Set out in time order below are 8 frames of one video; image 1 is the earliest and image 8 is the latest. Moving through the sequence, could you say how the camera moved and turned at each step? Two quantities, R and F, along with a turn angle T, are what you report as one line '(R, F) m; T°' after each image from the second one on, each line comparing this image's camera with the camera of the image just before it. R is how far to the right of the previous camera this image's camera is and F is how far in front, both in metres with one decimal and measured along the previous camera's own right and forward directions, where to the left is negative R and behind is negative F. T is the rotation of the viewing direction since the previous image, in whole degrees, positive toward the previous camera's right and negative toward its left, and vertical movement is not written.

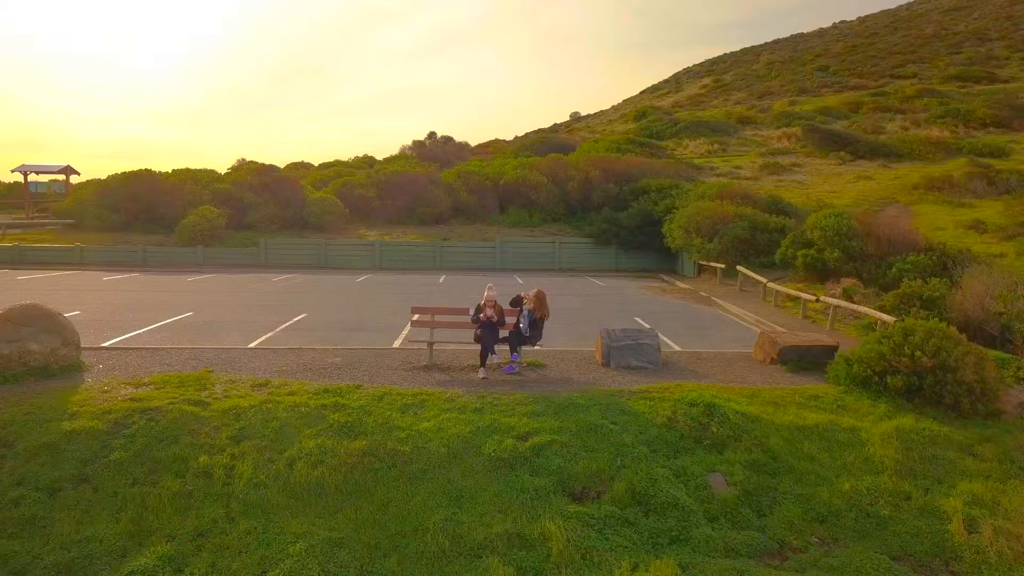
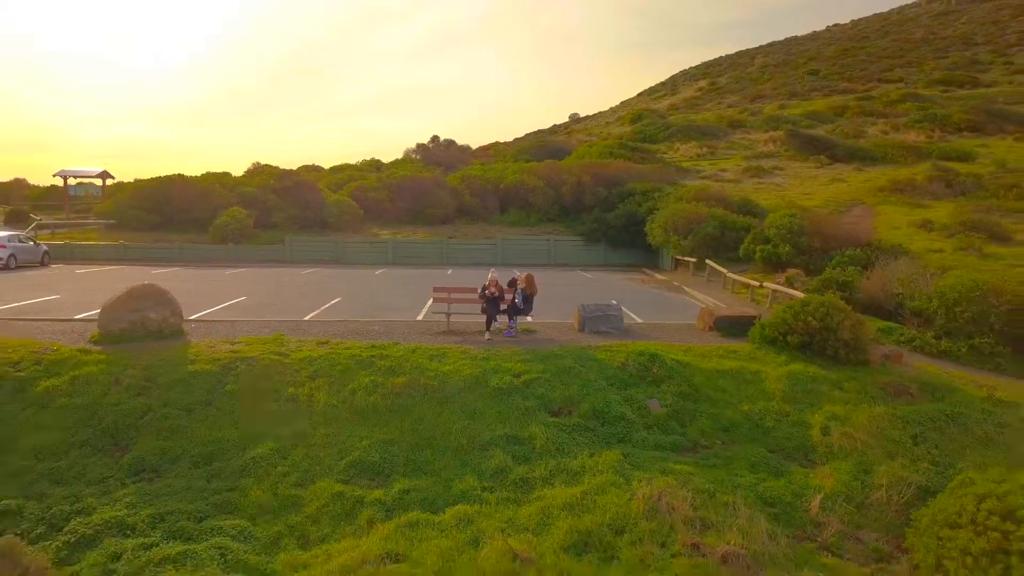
(0.0, -1.7) m; 0°
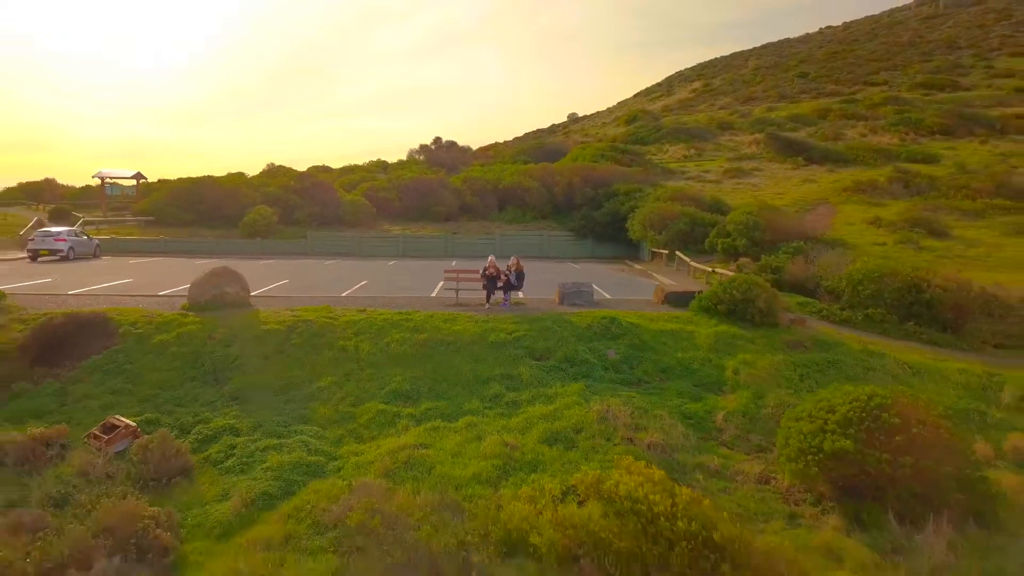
(+0.1, -2.0) m; 0°
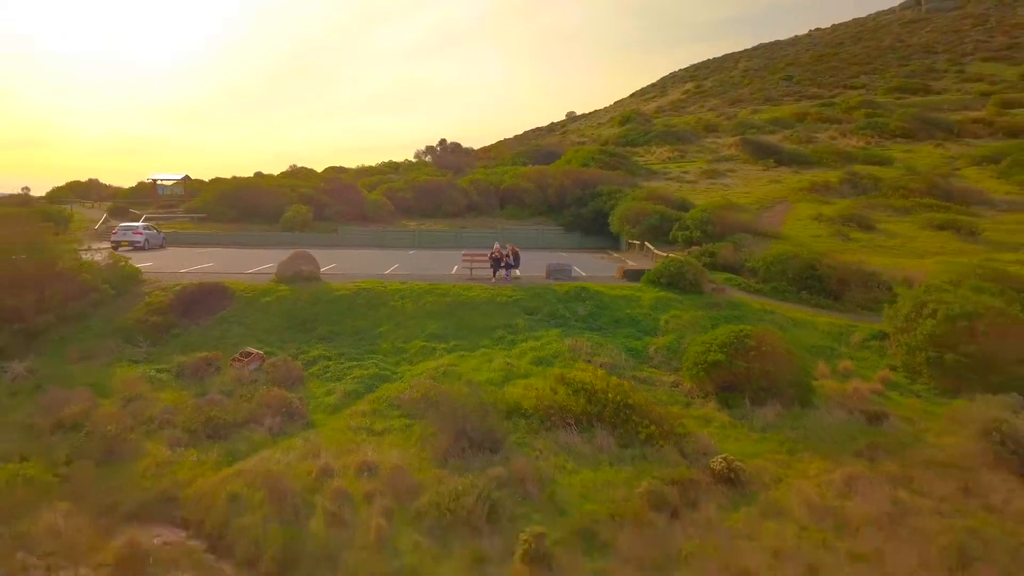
(0.0, -3.3) m; 0°
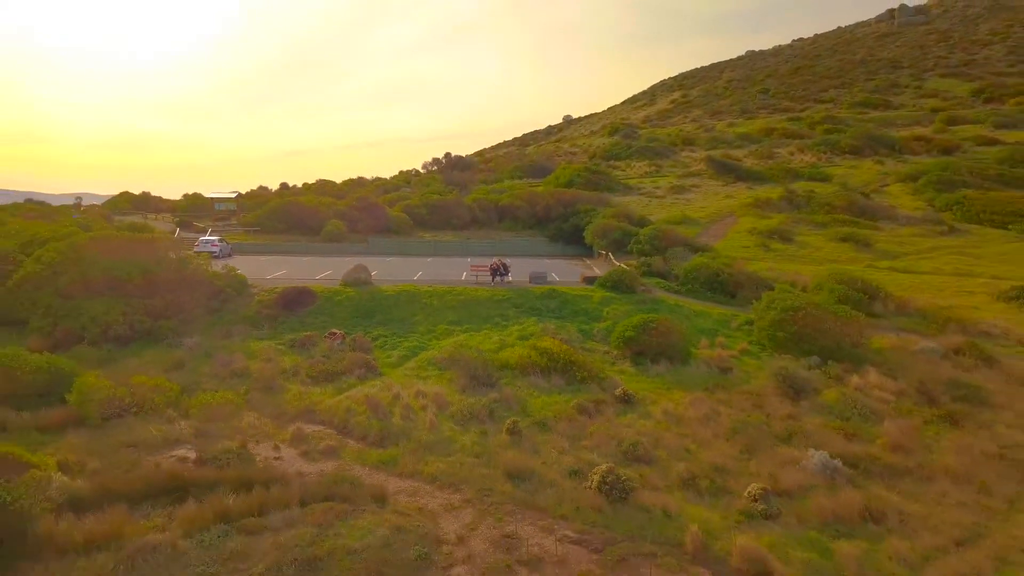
(+0.2, -5.4) m; 0°
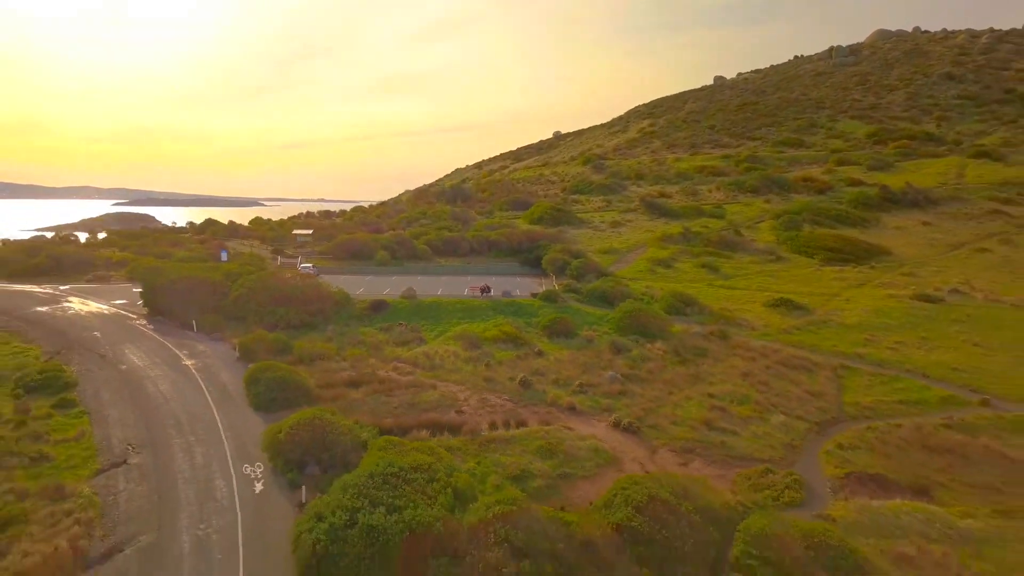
(+0.8, -15.0) m; 0°
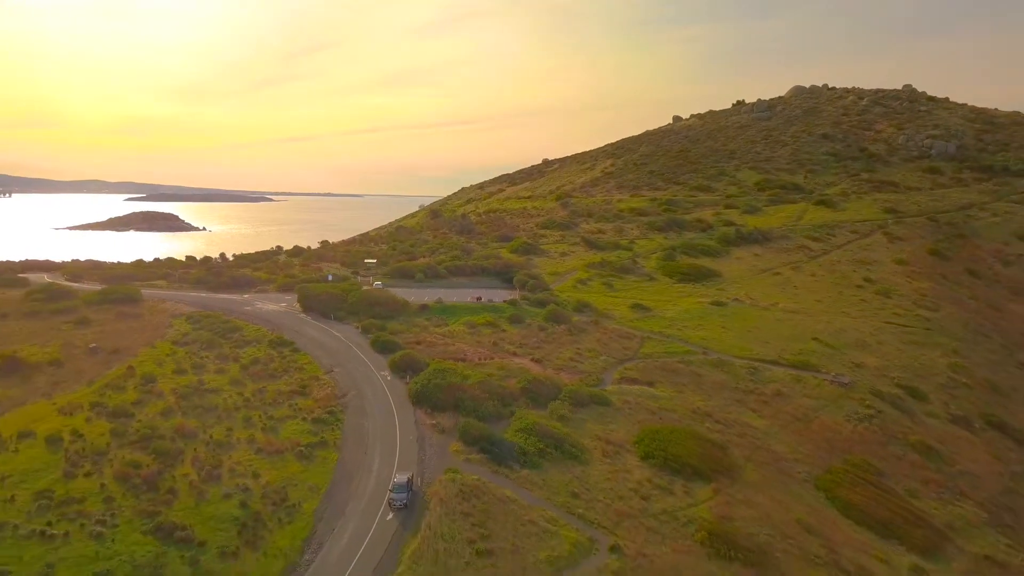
(+1.9, -29.4) m; 0°
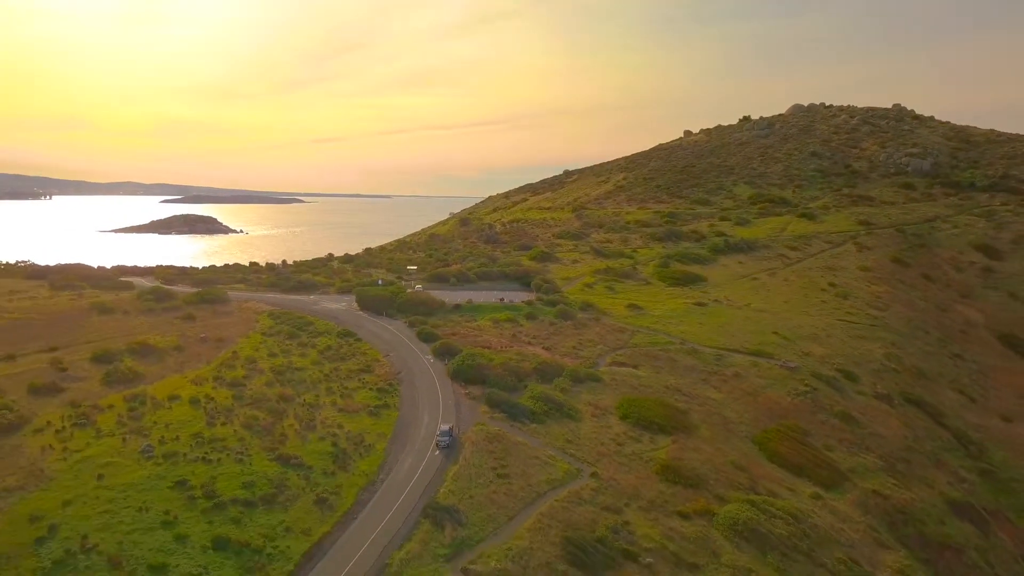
(+1.0, -13.8) m; -2°
